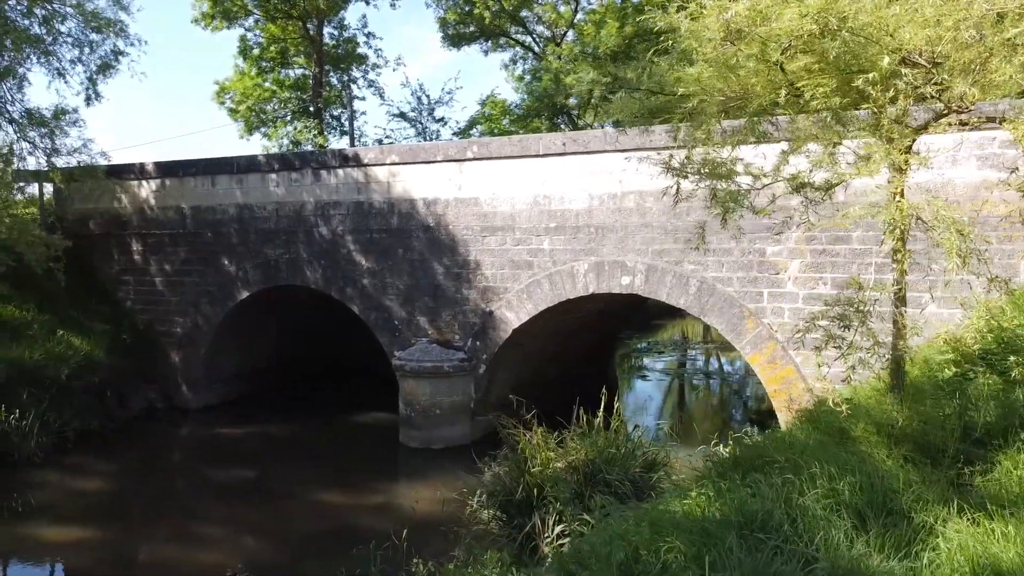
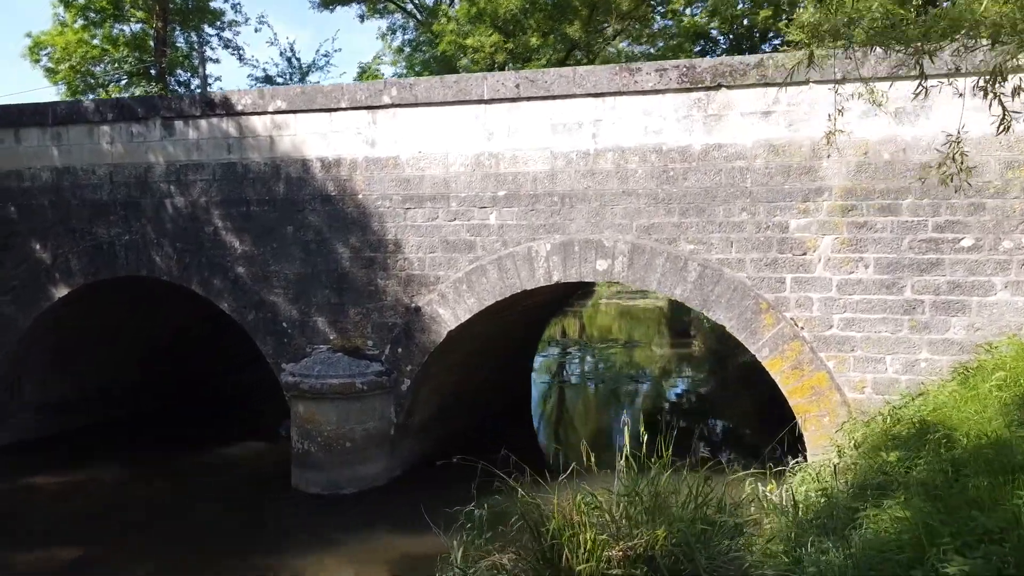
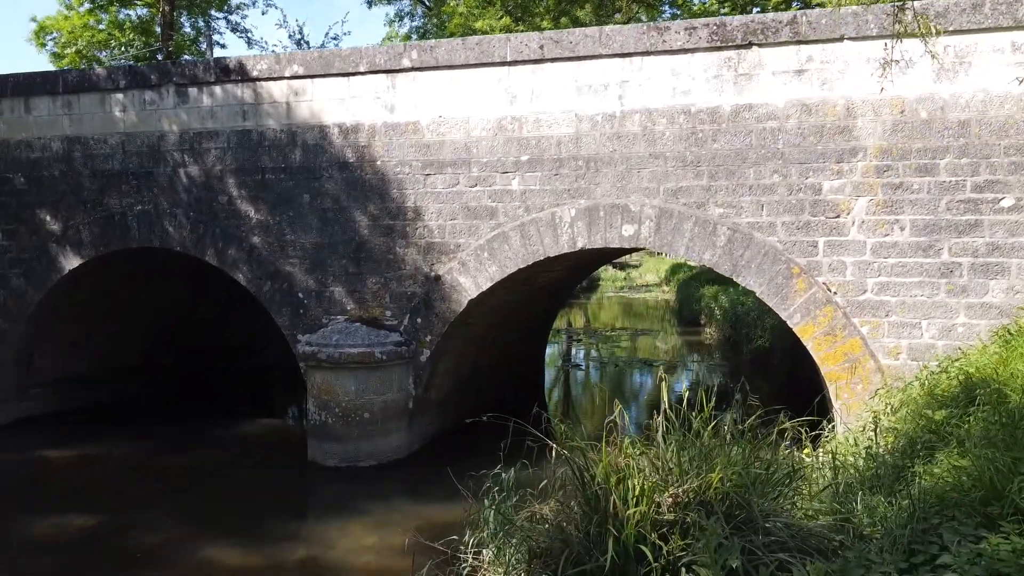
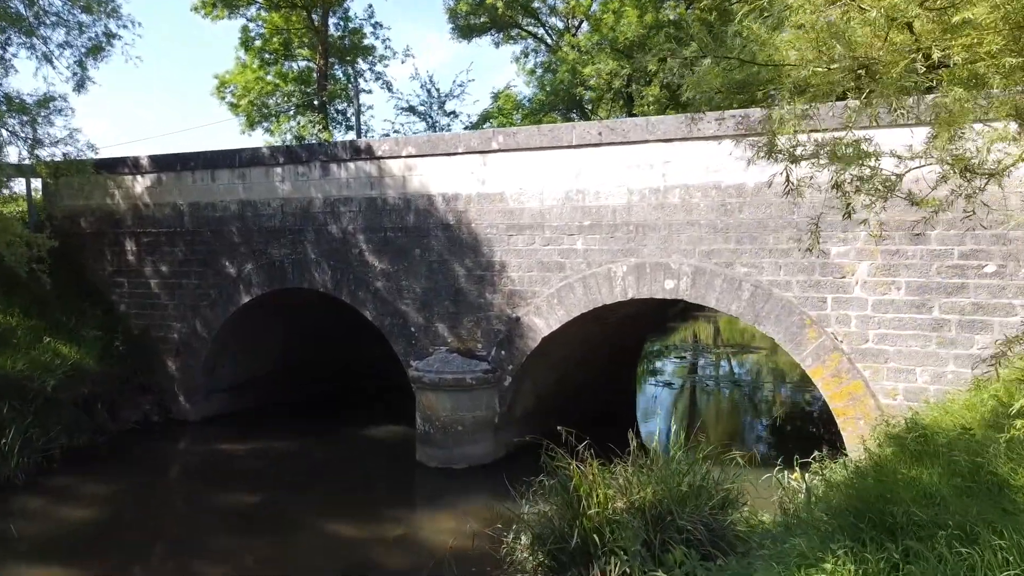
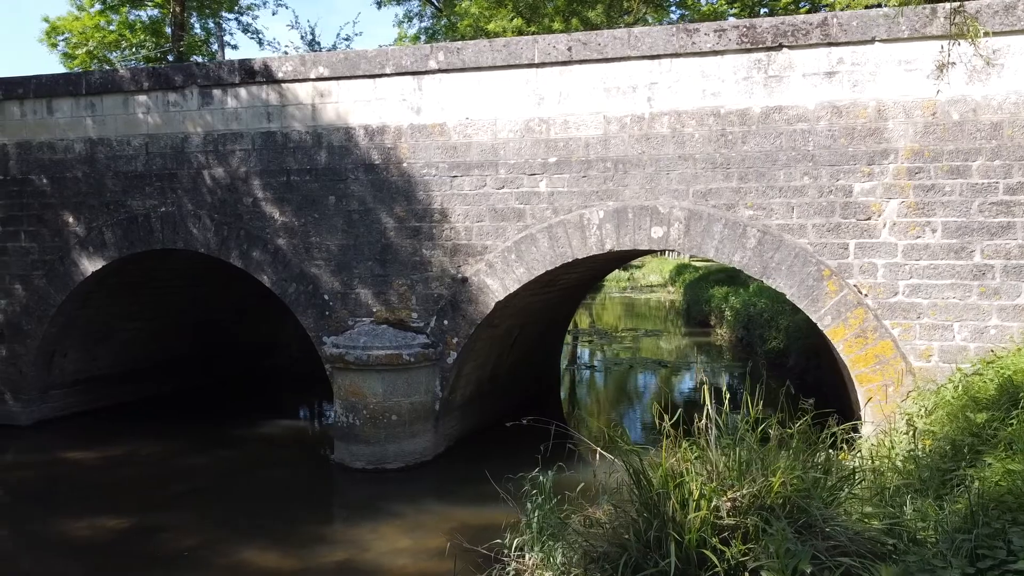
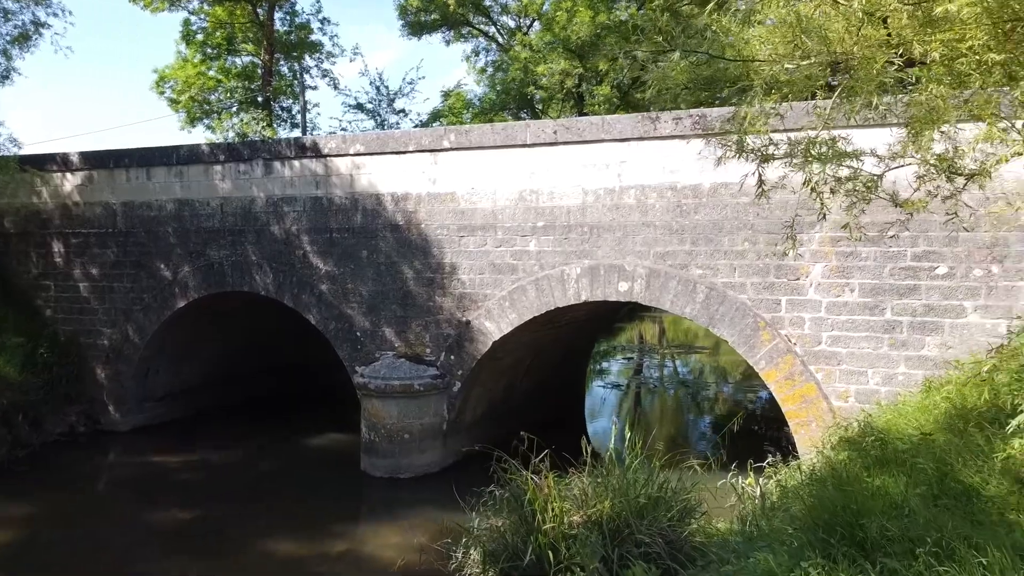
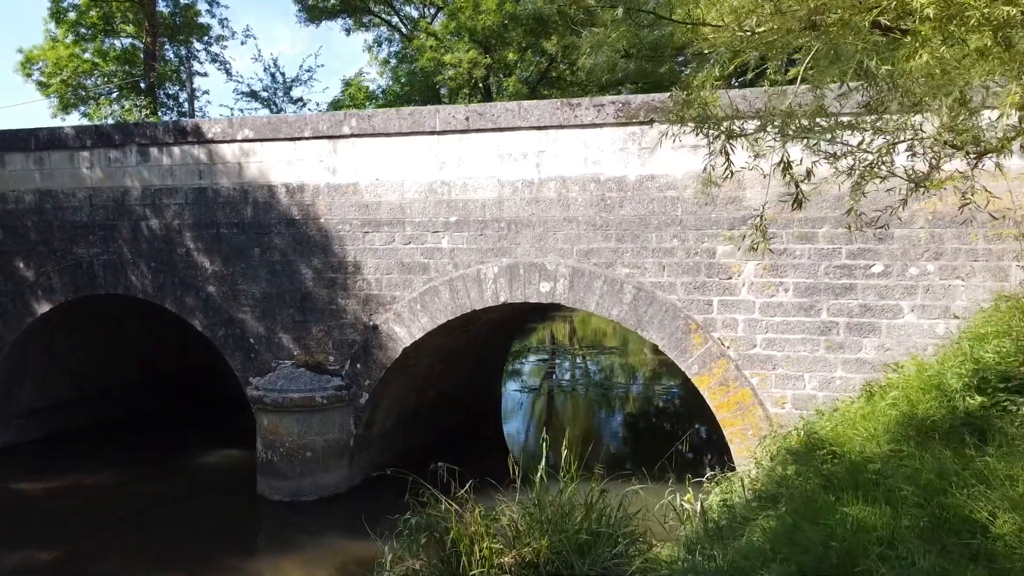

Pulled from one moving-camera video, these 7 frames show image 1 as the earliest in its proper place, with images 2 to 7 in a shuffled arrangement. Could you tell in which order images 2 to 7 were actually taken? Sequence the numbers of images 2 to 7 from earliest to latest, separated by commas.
4, 6, 7, 2, 3, 5
